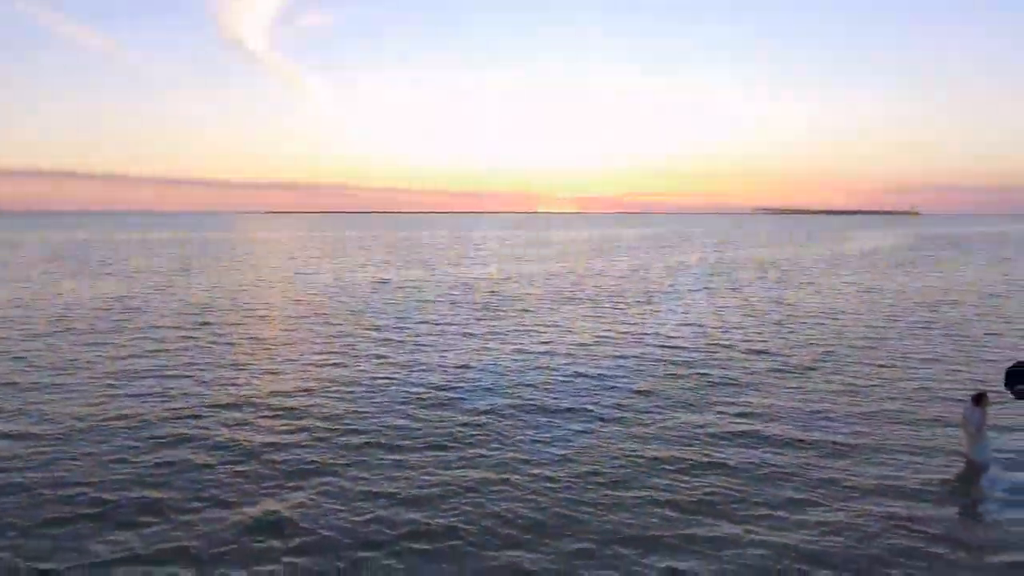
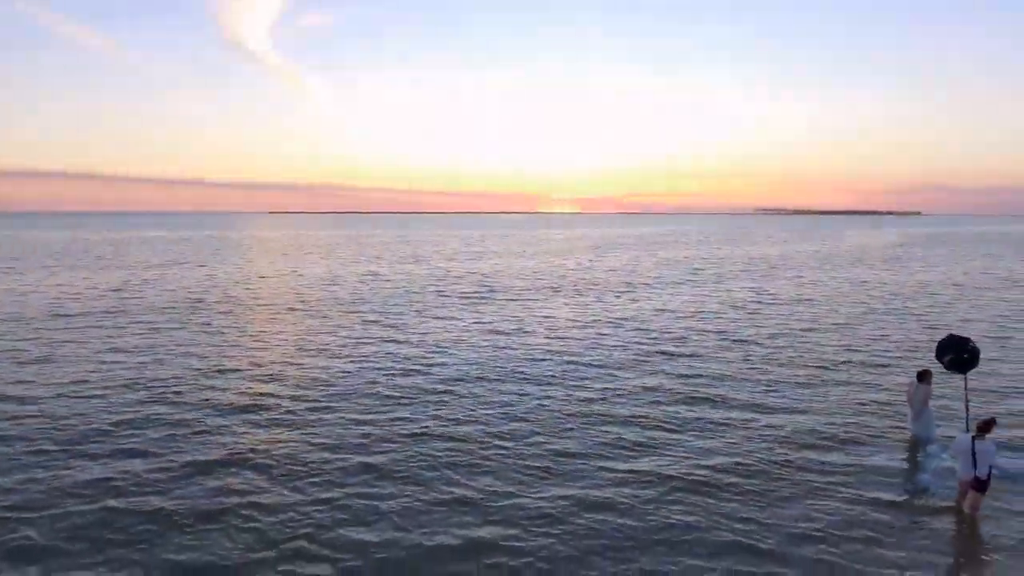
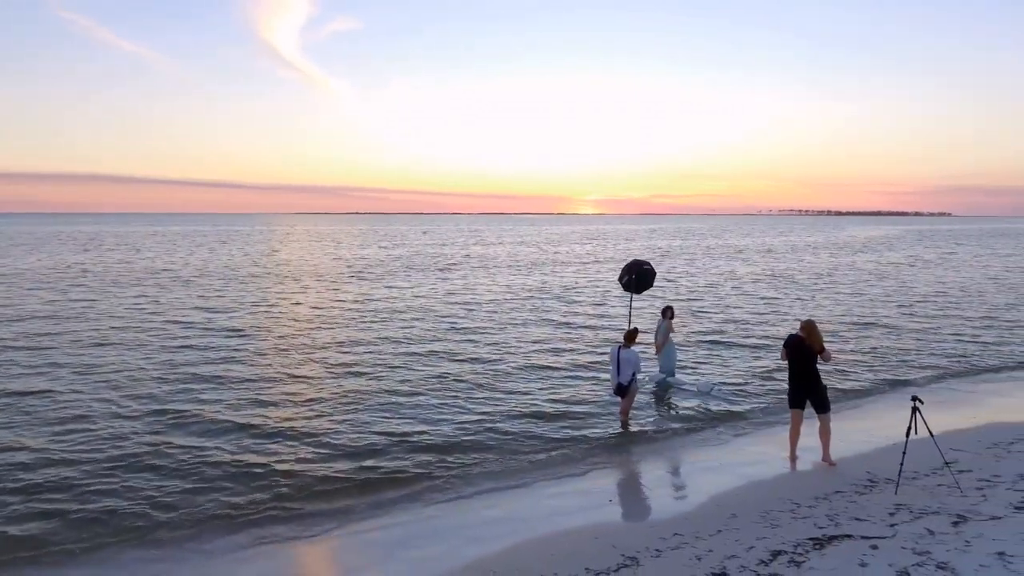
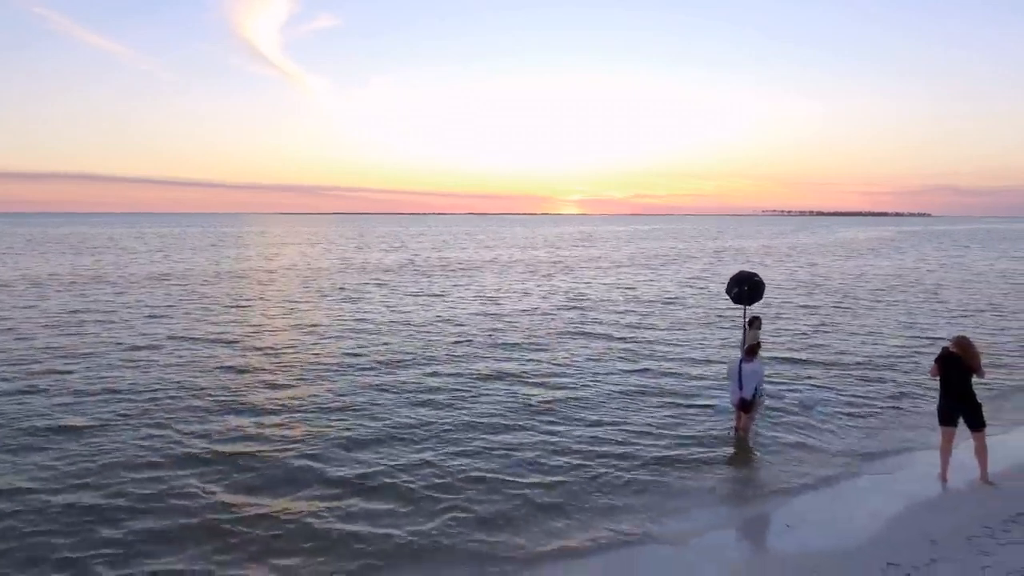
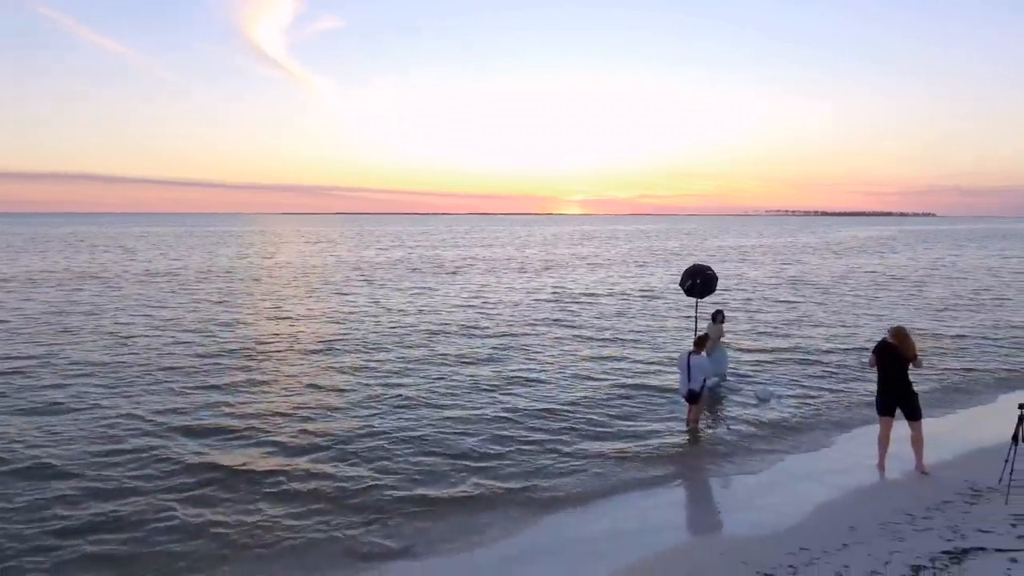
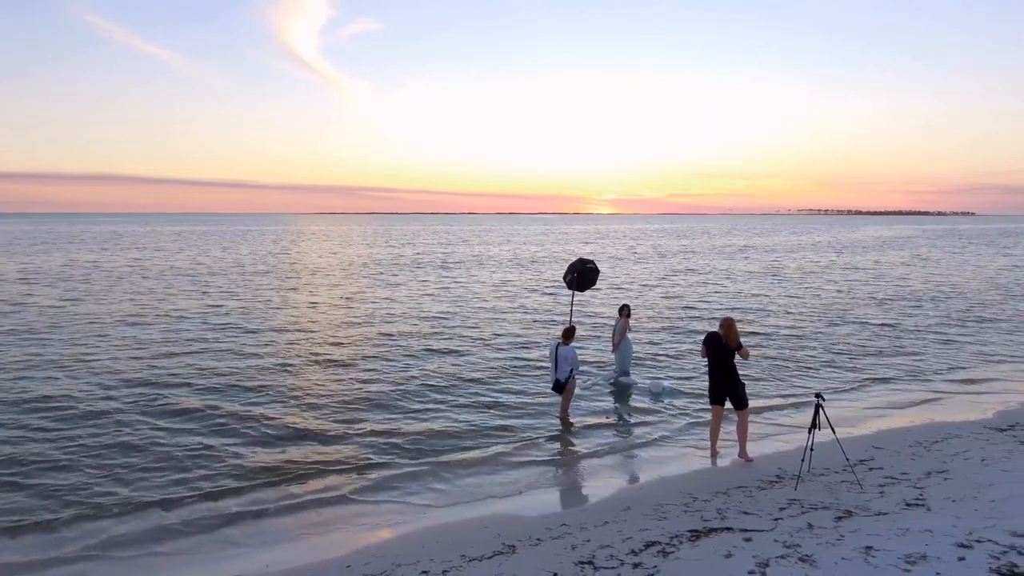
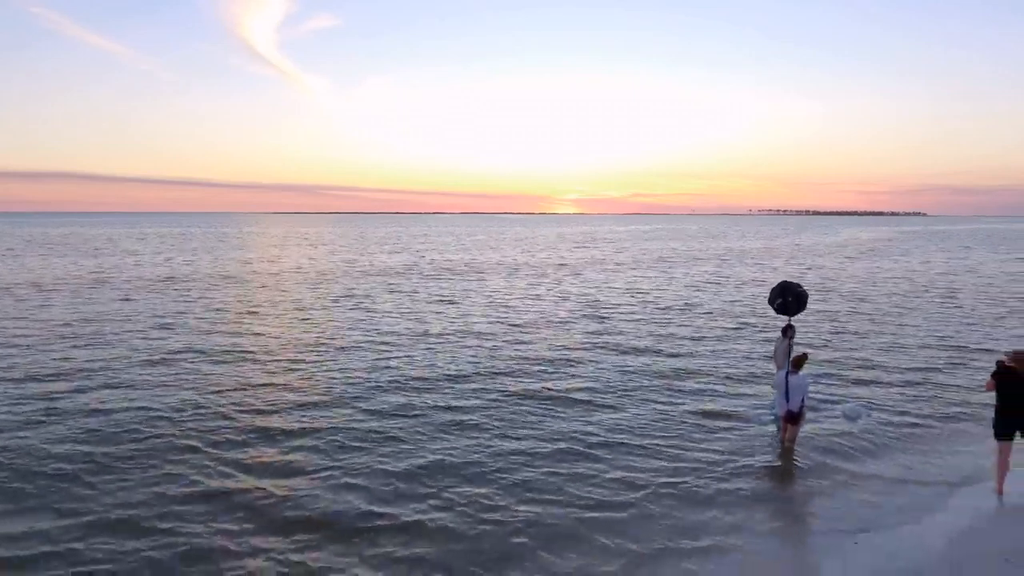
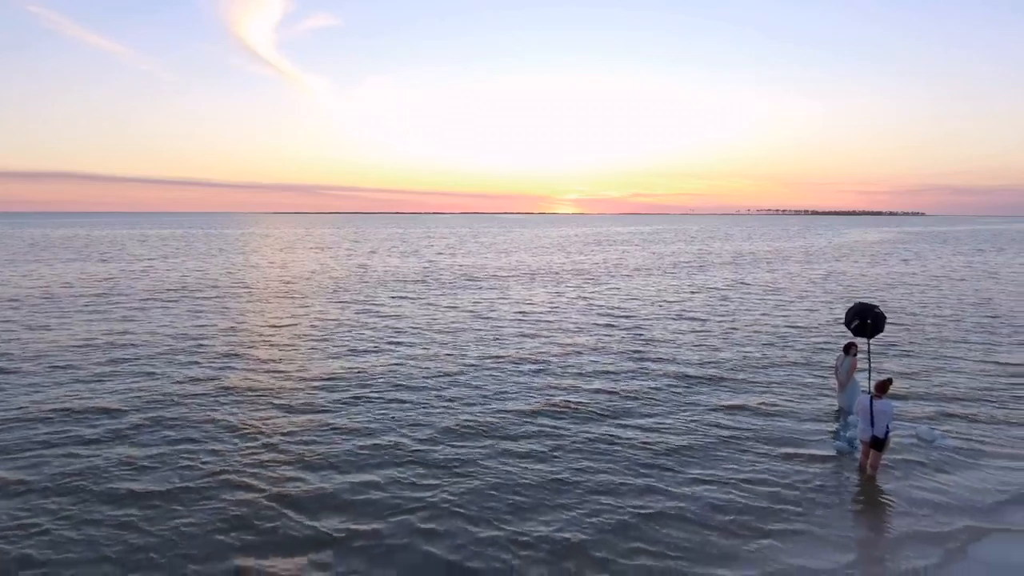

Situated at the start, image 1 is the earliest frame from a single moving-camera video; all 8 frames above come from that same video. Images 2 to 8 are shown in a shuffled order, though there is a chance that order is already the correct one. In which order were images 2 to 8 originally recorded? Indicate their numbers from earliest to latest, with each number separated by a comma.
2, 8, 7, 4, 5, 3, 6
